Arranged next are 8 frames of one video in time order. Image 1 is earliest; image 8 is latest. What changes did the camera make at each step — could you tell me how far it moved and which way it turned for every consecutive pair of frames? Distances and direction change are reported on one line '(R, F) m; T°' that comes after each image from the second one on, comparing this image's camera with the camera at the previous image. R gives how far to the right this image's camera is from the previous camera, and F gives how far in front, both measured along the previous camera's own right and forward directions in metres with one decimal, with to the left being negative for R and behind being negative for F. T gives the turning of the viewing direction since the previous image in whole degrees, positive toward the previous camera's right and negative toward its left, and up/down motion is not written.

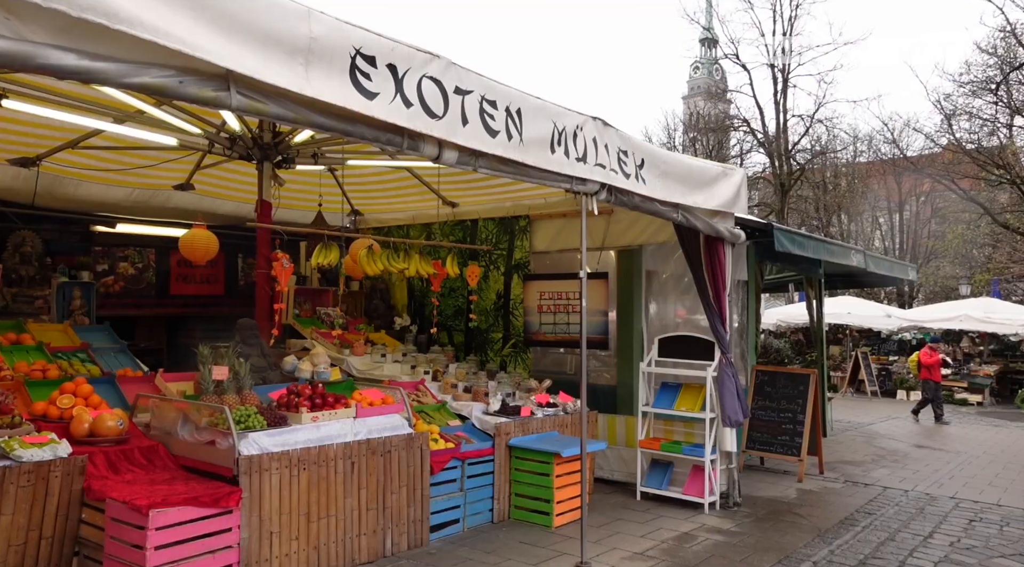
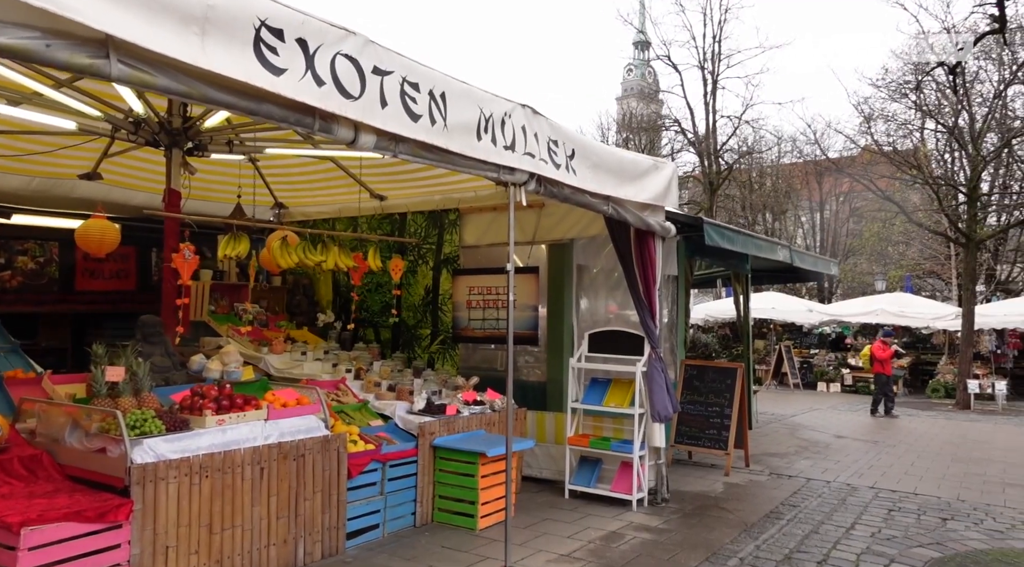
(+0.1, +0.2) m; +5°
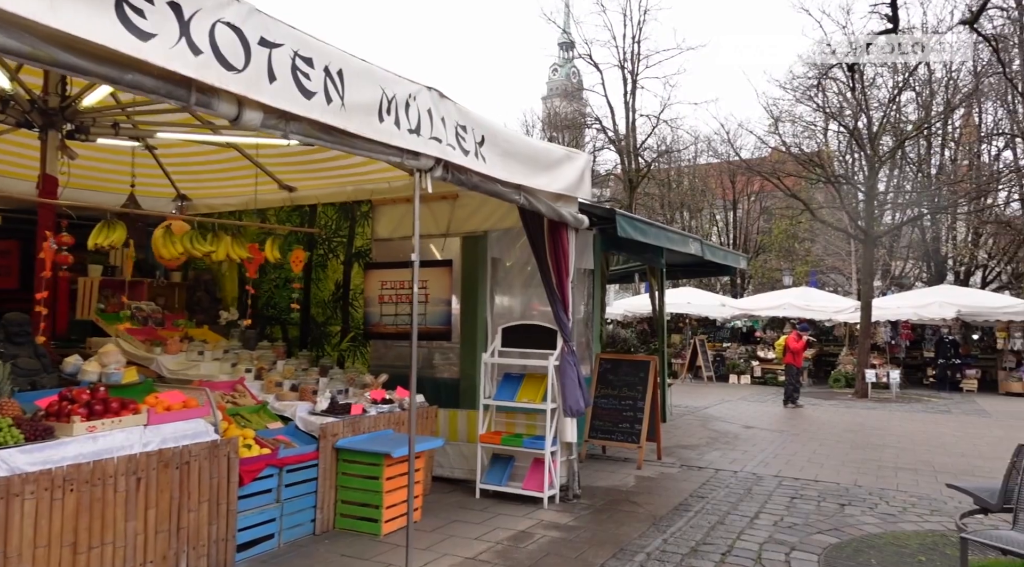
(+0.1, +0.1) m; +6°
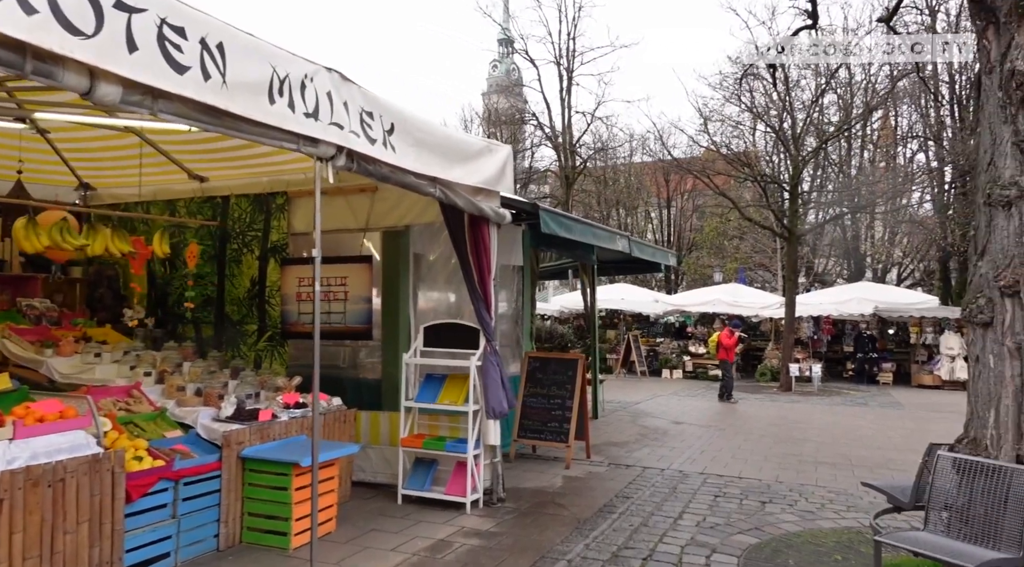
(+0.1, +0.2) m; +5°
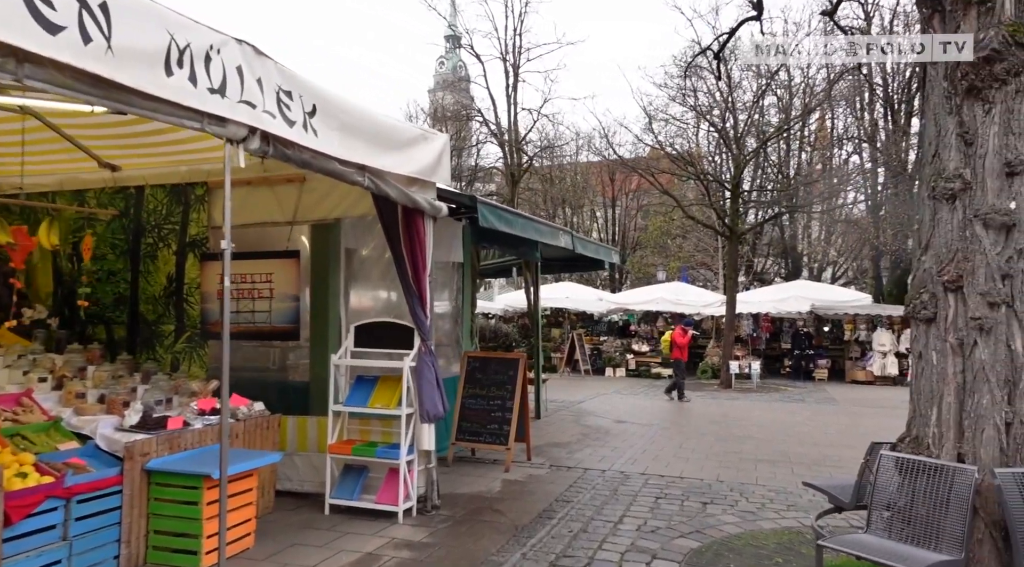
(+0.1, +0.3) m; +4°
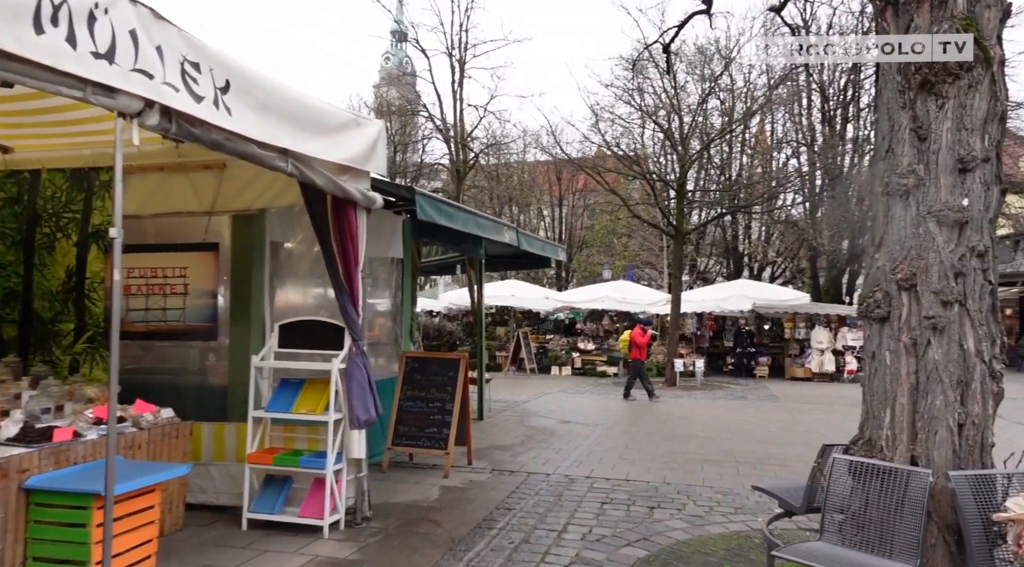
(+0.1, +0.4) m; +4°
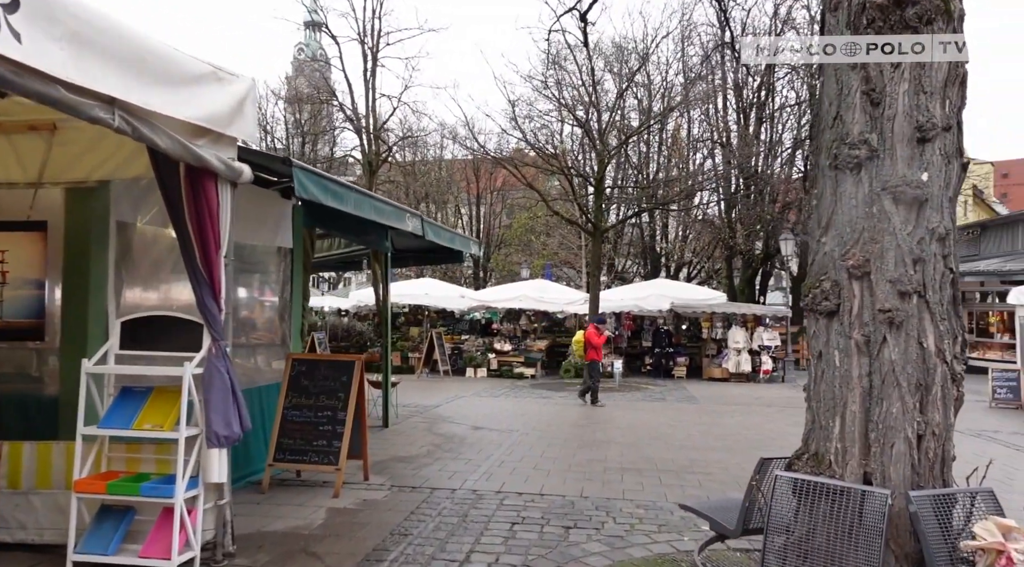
(+0.2, +0.8) m; +6°
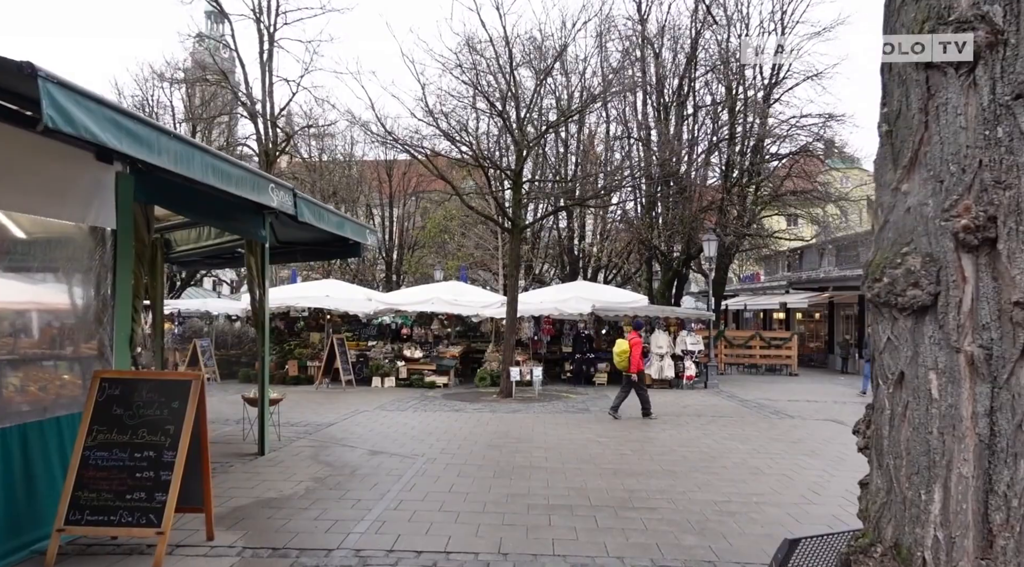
(+0.1, +1.7) m; +6°
